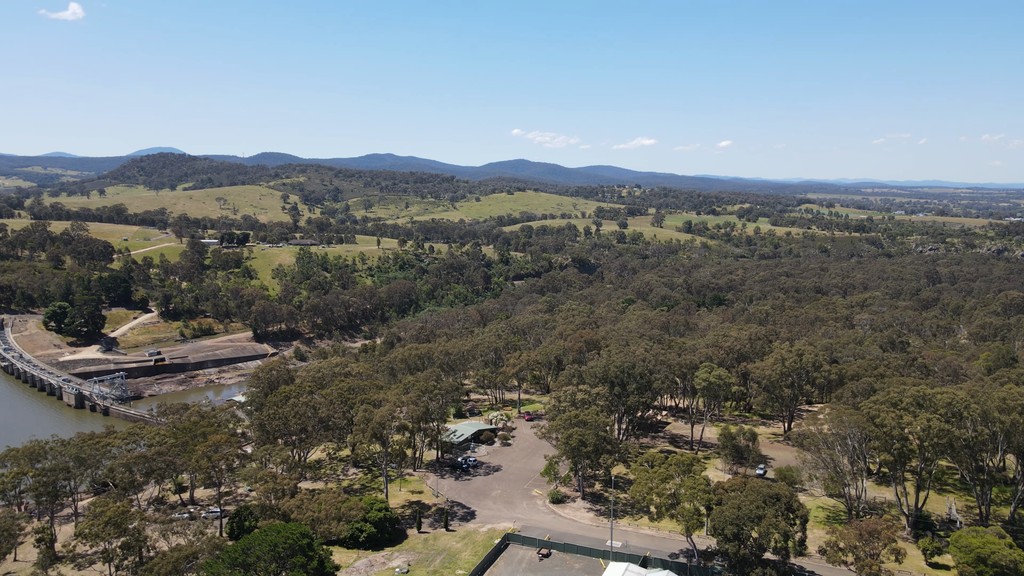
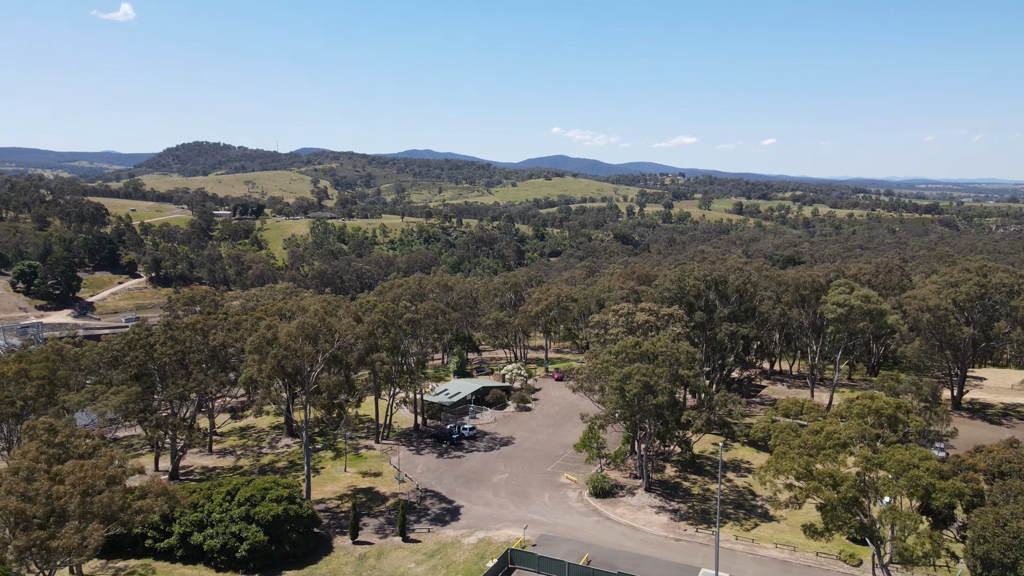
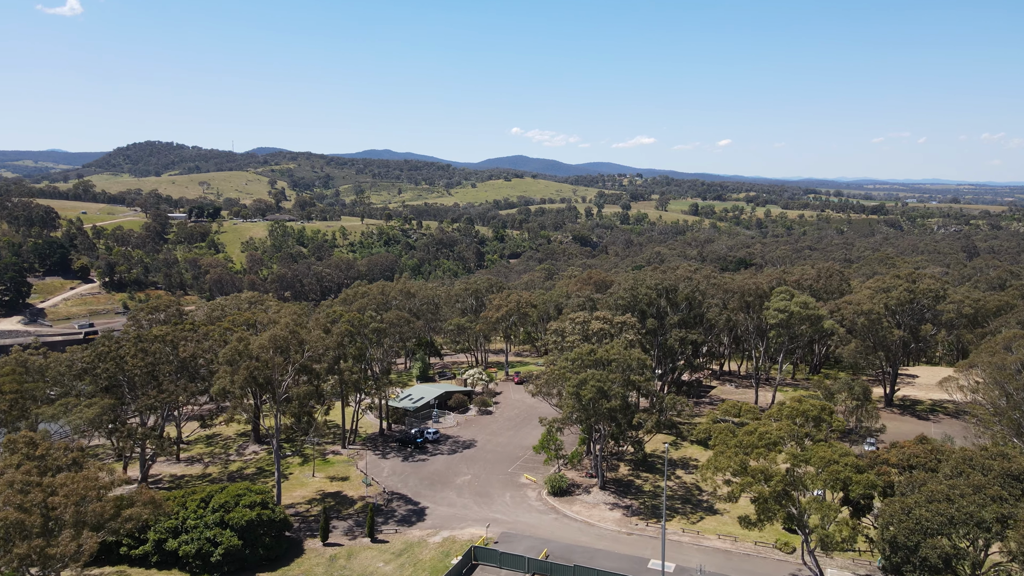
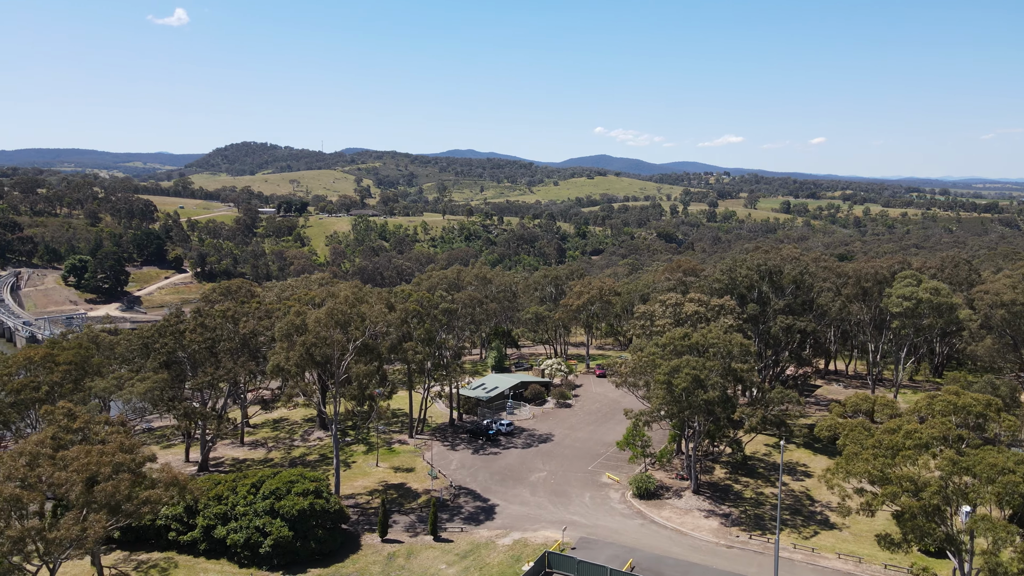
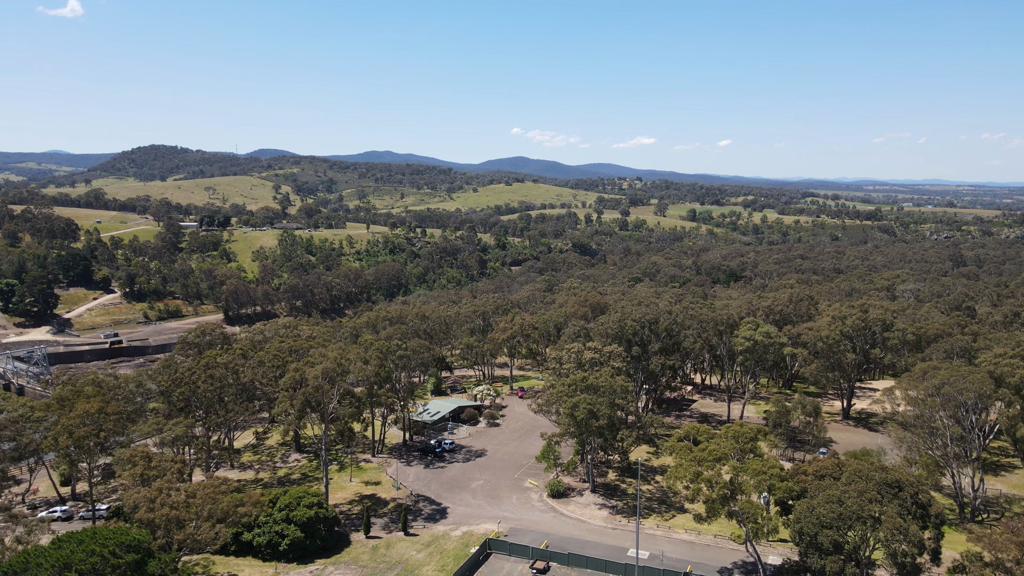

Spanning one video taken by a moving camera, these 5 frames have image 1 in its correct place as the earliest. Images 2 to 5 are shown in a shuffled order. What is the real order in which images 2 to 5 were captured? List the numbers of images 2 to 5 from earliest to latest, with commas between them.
5, 3, 2, 4
